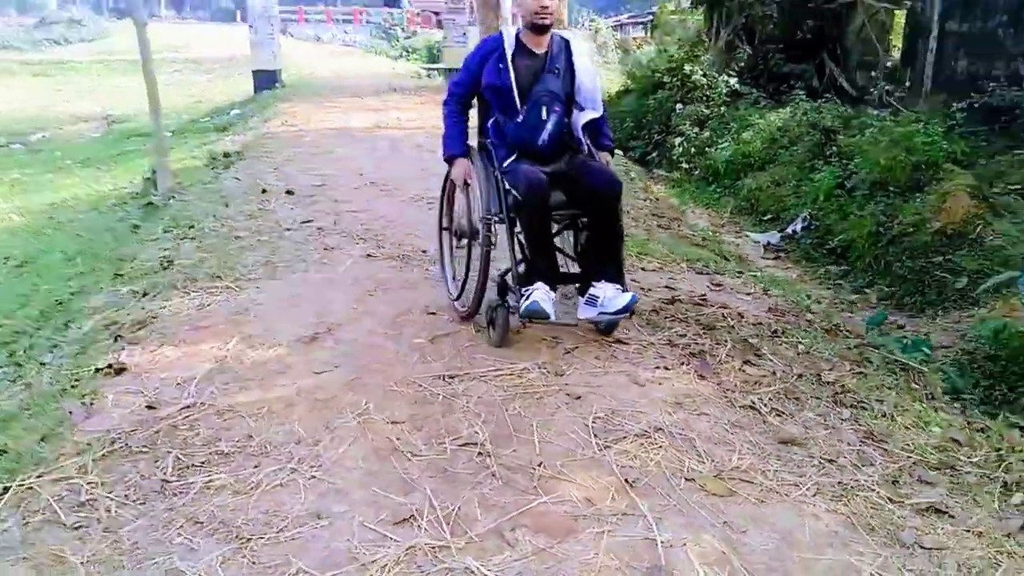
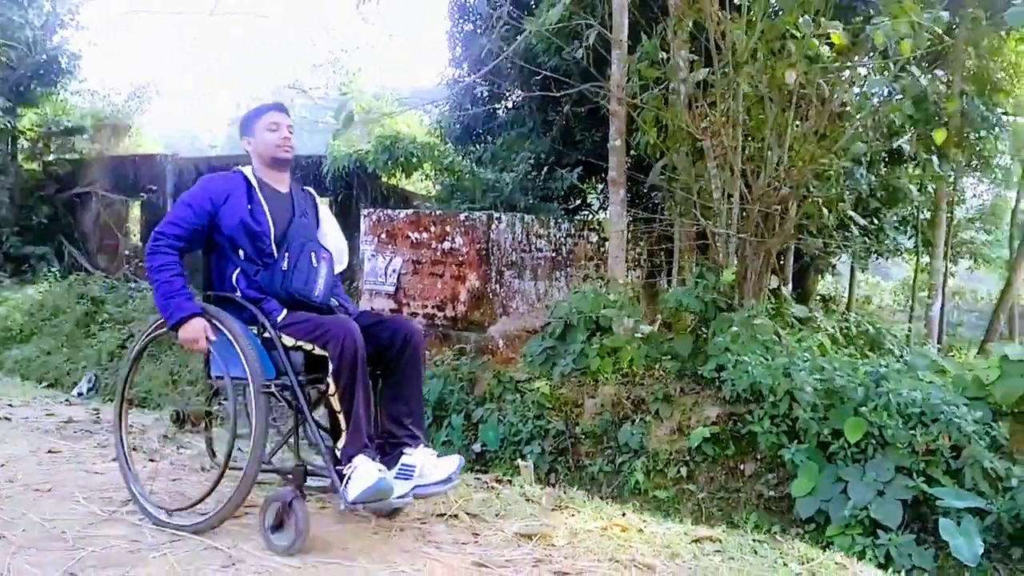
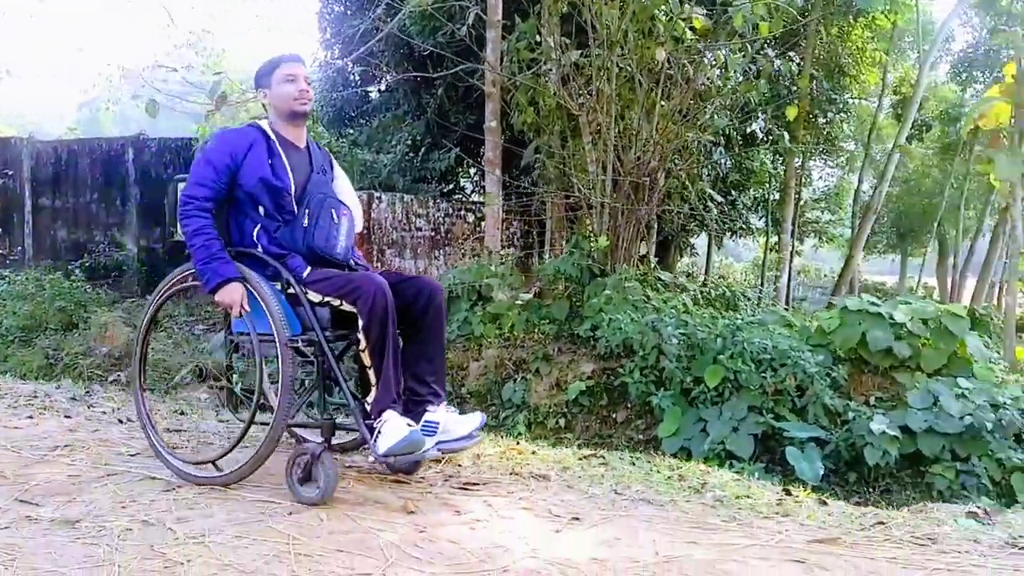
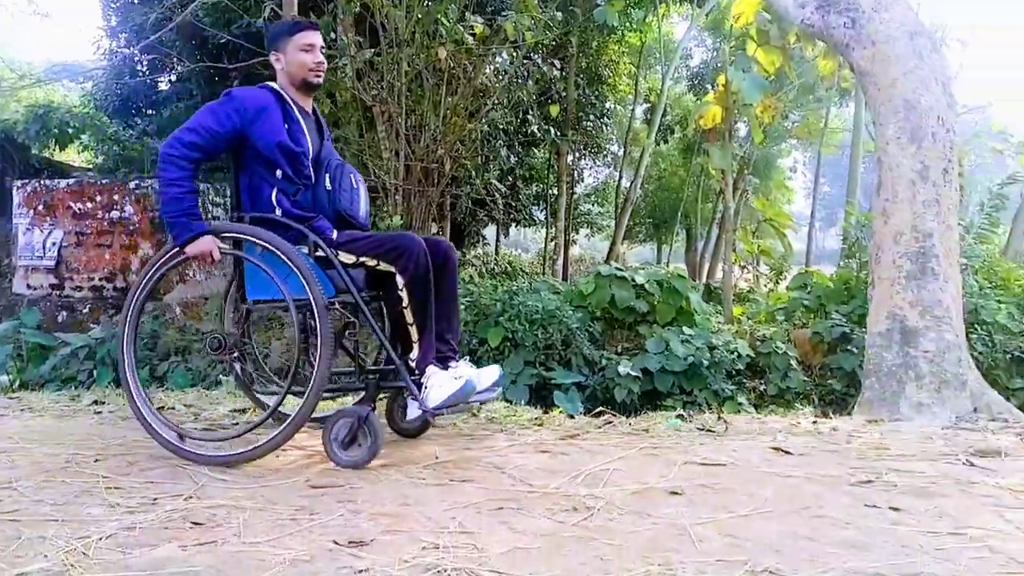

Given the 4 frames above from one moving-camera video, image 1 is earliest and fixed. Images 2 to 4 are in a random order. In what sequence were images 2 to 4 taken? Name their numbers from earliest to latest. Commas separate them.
2, 3, 4
